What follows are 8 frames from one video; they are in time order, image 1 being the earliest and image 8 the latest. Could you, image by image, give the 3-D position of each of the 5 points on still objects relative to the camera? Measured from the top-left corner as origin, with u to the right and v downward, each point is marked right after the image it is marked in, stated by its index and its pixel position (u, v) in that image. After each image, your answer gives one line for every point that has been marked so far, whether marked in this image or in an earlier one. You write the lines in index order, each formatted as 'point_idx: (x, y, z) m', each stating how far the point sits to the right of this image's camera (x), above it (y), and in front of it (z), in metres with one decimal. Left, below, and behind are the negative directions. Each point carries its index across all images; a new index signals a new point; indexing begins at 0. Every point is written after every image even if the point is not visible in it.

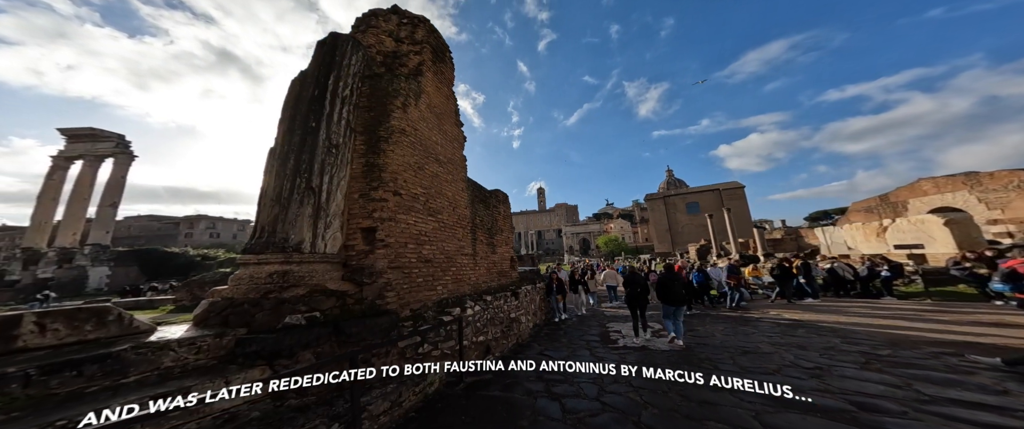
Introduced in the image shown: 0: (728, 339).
0: (+3.8, -2.3, +5.4) m
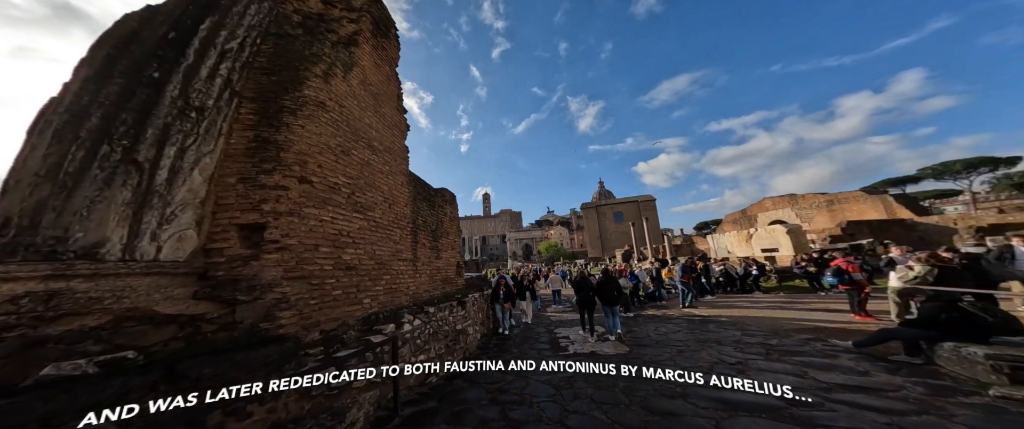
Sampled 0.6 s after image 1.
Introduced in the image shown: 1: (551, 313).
0: (+2.8, -2.4, +5.7) m
1: (+1.2, -3.0, +8.9) m
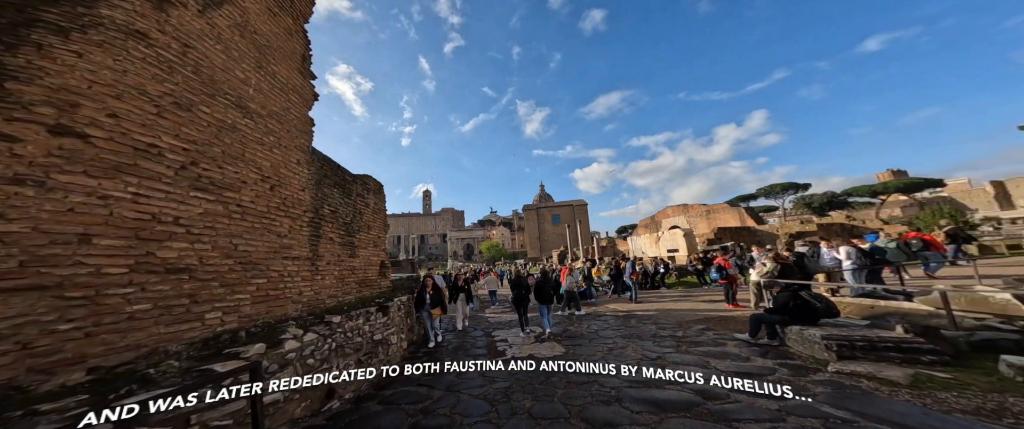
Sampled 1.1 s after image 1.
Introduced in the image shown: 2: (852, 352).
0: (+1.6, -2.4, +6.0) m
1: (-0.6, -2.9, +8.8) m
2: (+4.3, -1.7, +3.8) m
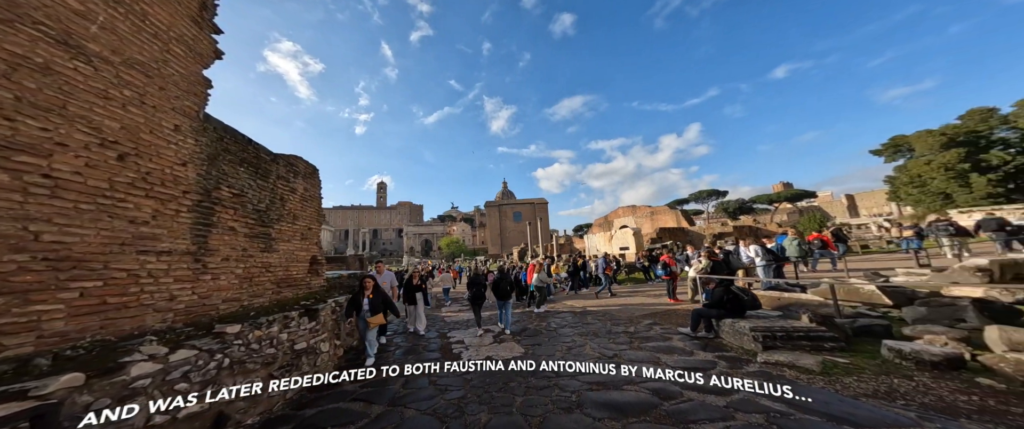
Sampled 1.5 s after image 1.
0: (+0.7, -2.4, +6.0) m
1: (-1.9, -2.8, +8.4) m
2: (+3.7, -1.8, +4.1) m
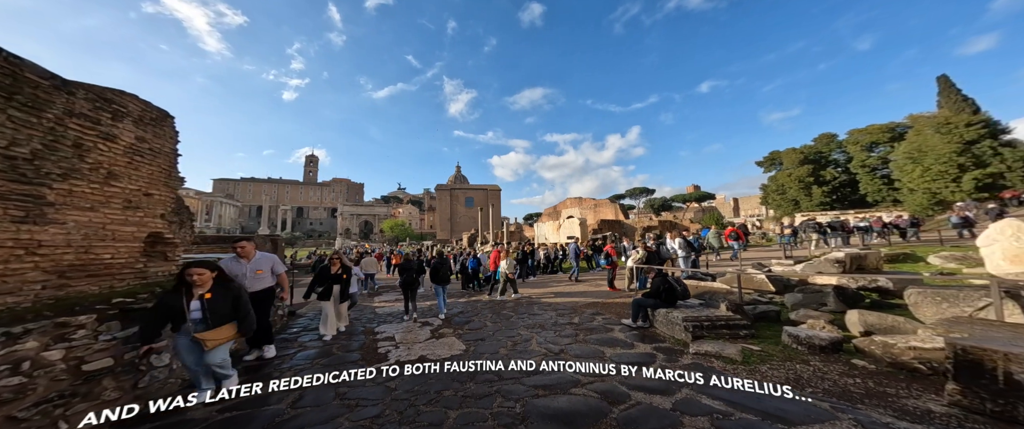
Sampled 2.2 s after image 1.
0: (-0.5, -2.1, +5.7) m
1: (-3.5, -2.2, +7.6) m
2: (+2.8, -1.7, +4.4) m
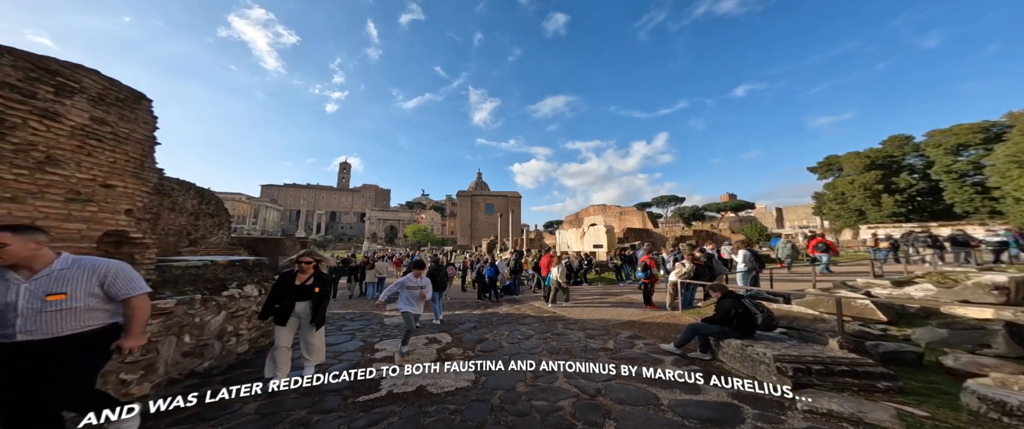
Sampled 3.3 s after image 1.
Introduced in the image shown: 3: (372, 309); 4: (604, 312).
0: (-0.1, -2.1, +4.6) m
1: (-3.0, -2.2, +6.8) m
2: (+3.1, -1.7, +3.1) m
3: (-5.4, -3.6, +11.5) m
4: (+2.7, -2.8, +9.1) m
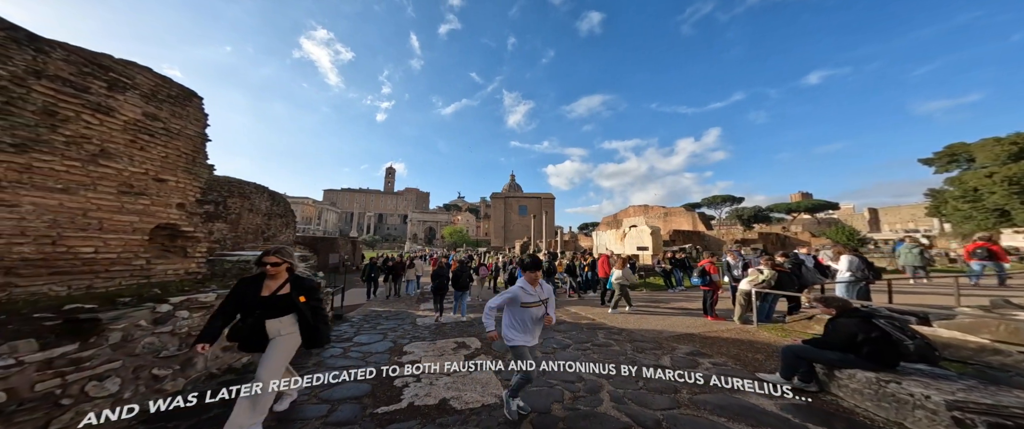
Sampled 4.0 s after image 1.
0: (+0.5, -1.9, +3.8) m
1: (-2.1, -2.1, +6.3) m
2: (+3.6, -1.6, +2.0) m
3: (-4.0, -3.5, +11.3) m
4: (+3.8, -2.7, +8.0) m
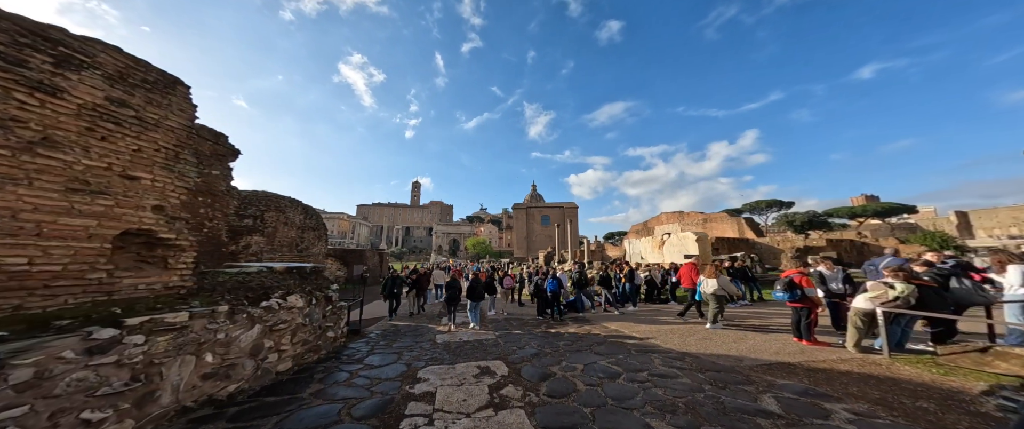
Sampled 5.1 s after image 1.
0: (+0.9, -1.8, +2.2) m
1: (-1.5, -2.1, +4.9) m
2: (+3.8, -1.3, +0.1) m
3: (-2.9, -3.7, +9.9) m
4: (+4.5, -2.6, +6.1) m
